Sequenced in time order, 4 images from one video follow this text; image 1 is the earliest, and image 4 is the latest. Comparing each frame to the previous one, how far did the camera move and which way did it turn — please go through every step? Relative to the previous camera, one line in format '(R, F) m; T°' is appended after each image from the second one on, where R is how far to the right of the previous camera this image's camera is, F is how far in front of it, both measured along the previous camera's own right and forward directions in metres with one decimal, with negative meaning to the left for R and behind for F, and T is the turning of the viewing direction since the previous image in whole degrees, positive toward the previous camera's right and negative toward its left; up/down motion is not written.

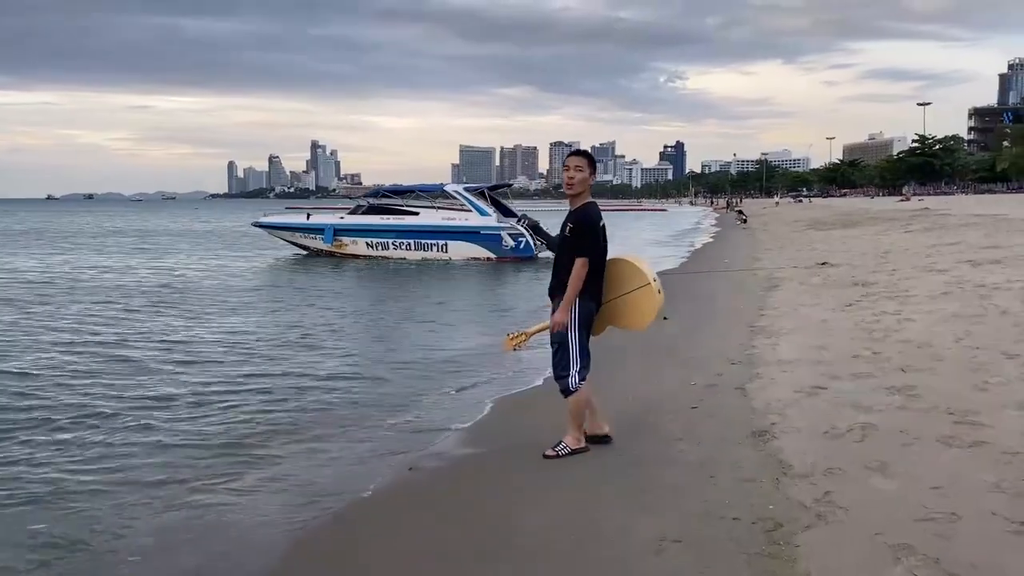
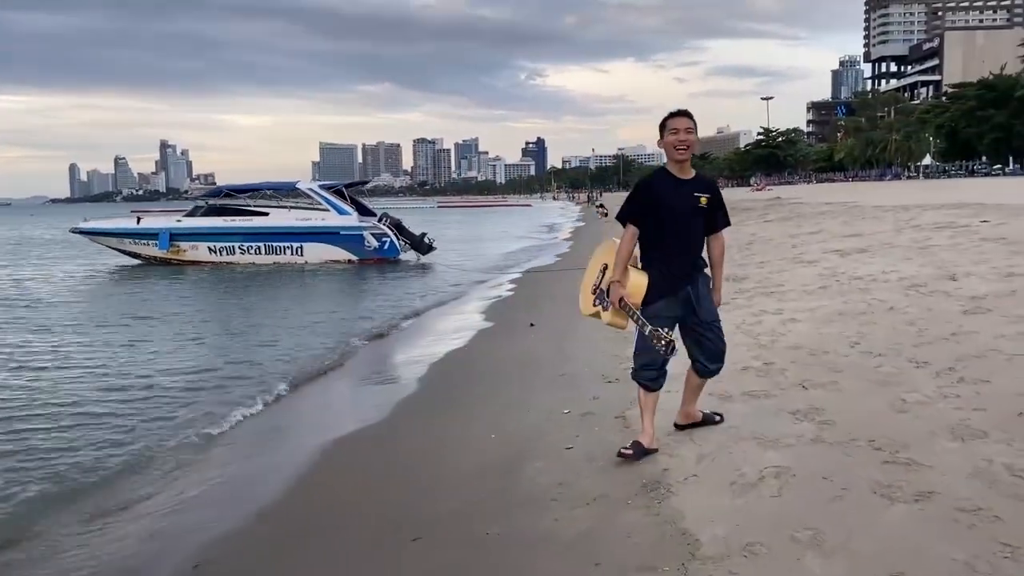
(+0.2, +1.2) m; +9°
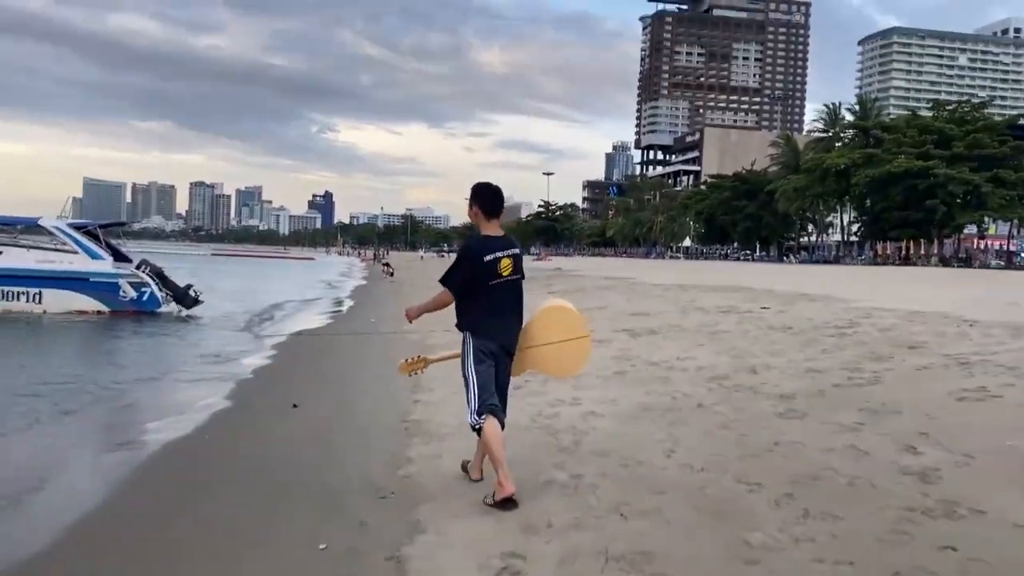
(+0.1, +1.2) m; +14°
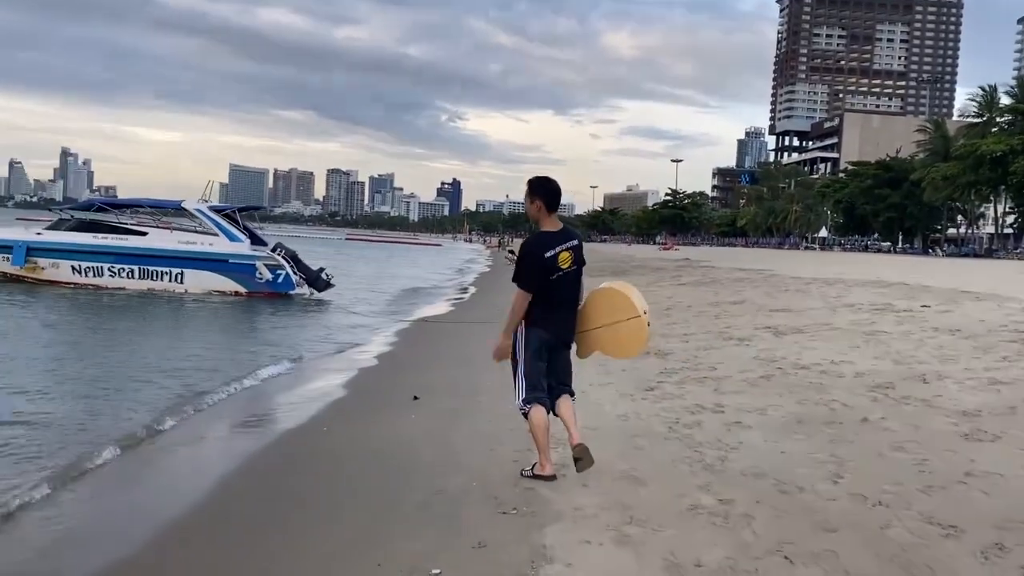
(-0.1, +0.6) m; -8°
